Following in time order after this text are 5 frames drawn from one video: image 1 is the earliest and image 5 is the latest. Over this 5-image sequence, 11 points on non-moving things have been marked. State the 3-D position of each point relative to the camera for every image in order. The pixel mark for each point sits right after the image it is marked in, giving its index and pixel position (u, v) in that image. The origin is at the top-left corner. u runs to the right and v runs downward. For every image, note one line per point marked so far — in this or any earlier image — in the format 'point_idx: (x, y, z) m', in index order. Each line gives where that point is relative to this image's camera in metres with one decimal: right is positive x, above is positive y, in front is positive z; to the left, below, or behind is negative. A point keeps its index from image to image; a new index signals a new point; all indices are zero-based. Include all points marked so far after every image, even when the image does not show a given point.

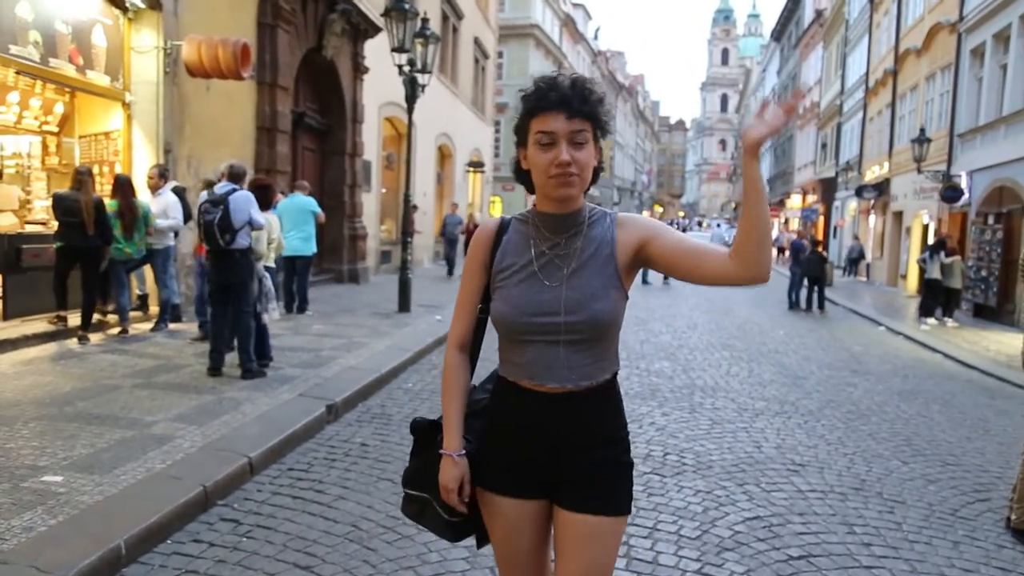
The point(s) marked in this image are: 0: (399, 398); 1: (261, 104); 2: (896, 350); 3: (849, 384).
0: (-1.0, -0.9, +7.2) m
1: (-3.6, +2.6, +12.1) m
2: (+6.0, -1.0, +13.1) m
3: (+3.7, -1.0, +9.2) m
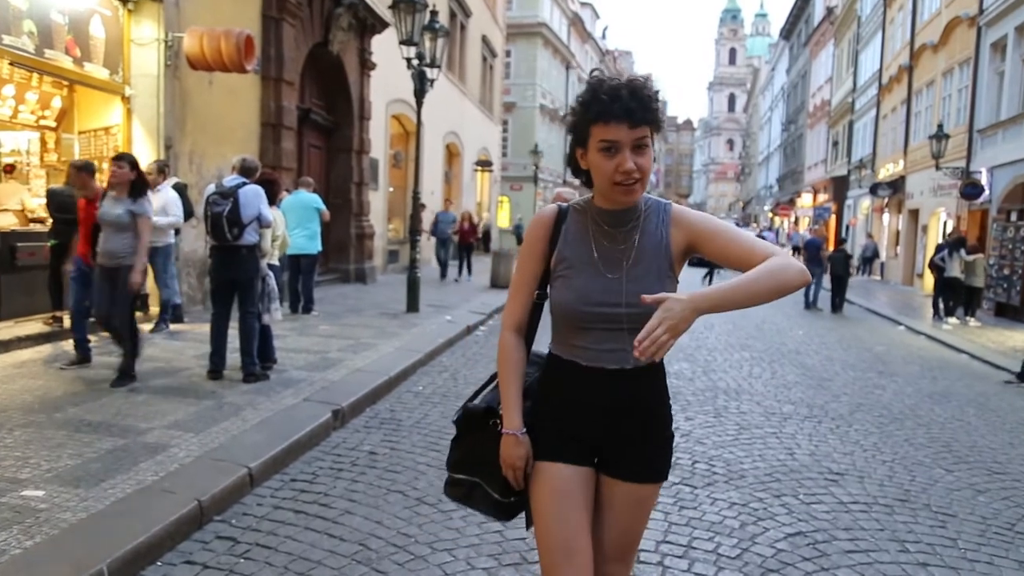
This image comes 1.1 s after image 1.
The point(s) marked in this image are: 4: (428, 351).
0: (-0.8, -0.9, +6.9) m
1: (-3.4, +2.6, +11.8) m
2: (+6.1, -0.9, +12.7) m
3: (+3.8, -1.0, +8.9) m
4: (-0.9, -0.7, +8.8) m
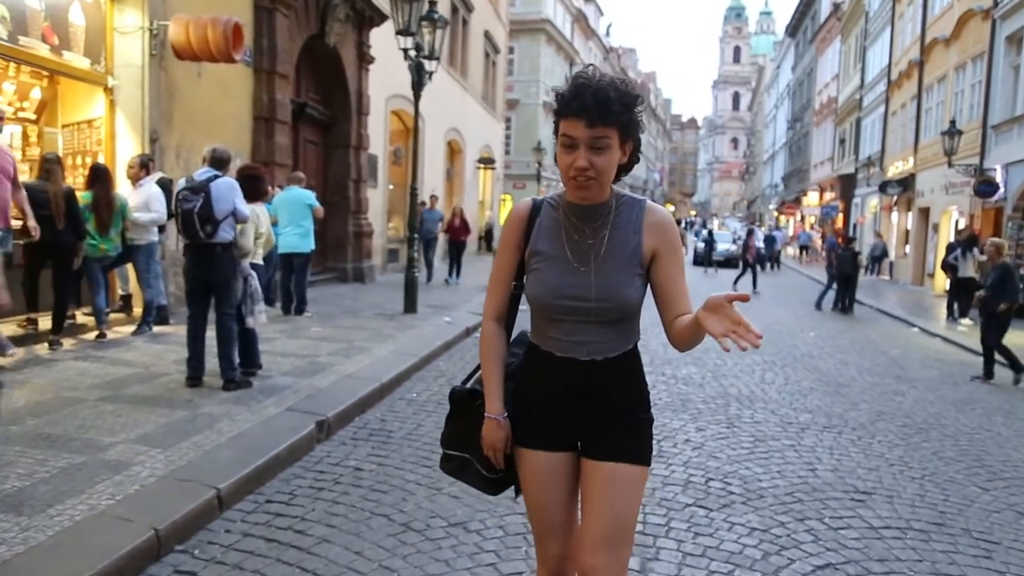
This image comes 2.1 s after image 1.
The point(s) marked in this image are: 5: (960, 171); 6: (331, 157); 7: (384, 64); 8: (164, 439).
0: (-0.8, -0.9, +6.4) m
1: (-3.4, +2.6, +11.4) m
2: (+6.1, -0.9, +12.3) m
3: (+3.8, -1.0, +8.4) m
4: (-0.9, -0.7, +8.4) m
5: (+10.5, +2.7, +19.8) m
6: (-3.3, +2.4, +15.4) m
7: (-2.6, +4.6, +17.4) m
8: (-1.9, -0.8, +4.7) m
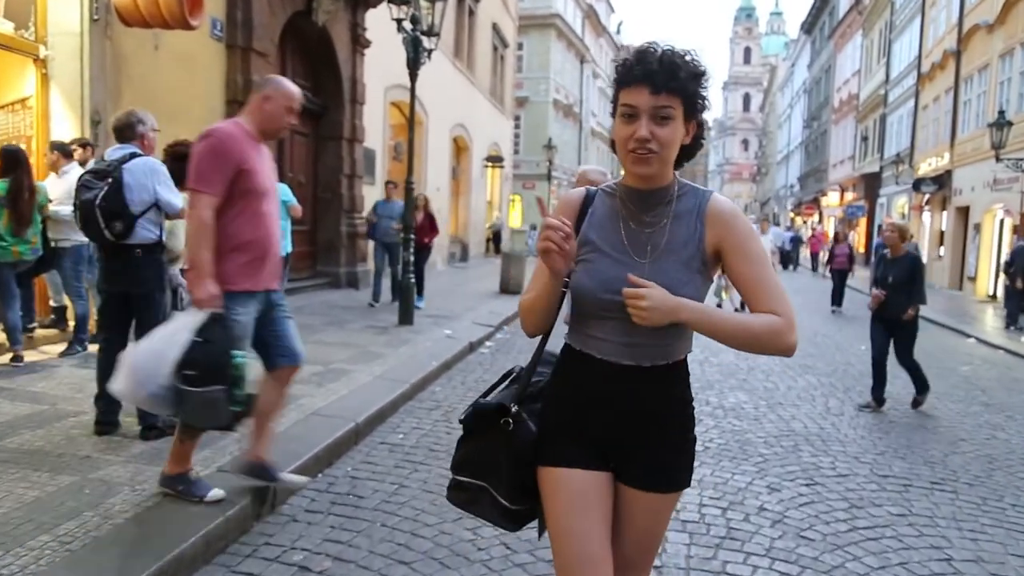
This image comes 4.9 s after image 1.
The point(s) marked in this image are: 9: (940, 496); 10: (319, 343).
0: (-0.8, -1.0, +4.9) m
1: (-3.3, +2.5, +9.9) m
2: (+6.3, -1.0, +10.7) m
3: (+3.9, -1.1, +6.9) m
4: (-0.8, -0.8, +6.9) m
5: (+10.7, +2.6, +18.2) m
6: (-3.1, +2.3, +13.9) m
7: (-2.5, +4.5, +15.9) m
8: (-1.9, -0.9, +3.2) m
9: (+2.4, -1.2, +4.8) m
10: (-1.9, -0.5, +8.3) m
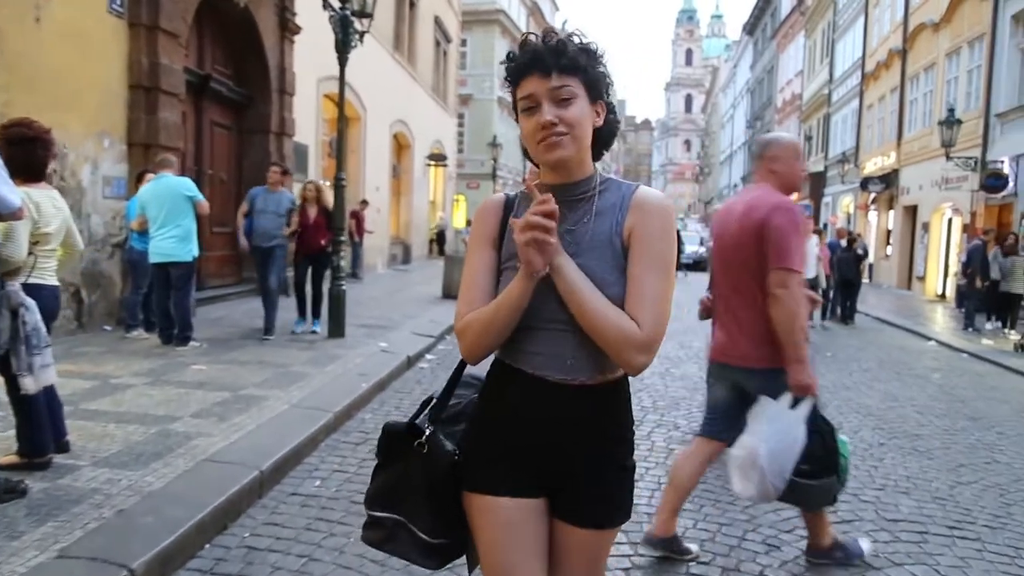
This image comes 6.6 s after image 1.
0: (-1.0, -1.1, +4.0) m
1: (-3.9, +2.4, +8.8) m
2: (+5.6, -1.1, +10.2) m
3: (+3.5, -1.2, +6.2) m
4: (-1.2, -0.8, +5.9) m
5: (+9.5, +2.6, +17.9) m
6: (-4.0, +2.2, +12.8) m
7: (-3.5, +4.4, +14.8) m
8: (-2.0, -1.0, +2.2) m
9: (+2.2, -1.2, +4.0) m
10: (-2.4, -0.6, +7.2) m
